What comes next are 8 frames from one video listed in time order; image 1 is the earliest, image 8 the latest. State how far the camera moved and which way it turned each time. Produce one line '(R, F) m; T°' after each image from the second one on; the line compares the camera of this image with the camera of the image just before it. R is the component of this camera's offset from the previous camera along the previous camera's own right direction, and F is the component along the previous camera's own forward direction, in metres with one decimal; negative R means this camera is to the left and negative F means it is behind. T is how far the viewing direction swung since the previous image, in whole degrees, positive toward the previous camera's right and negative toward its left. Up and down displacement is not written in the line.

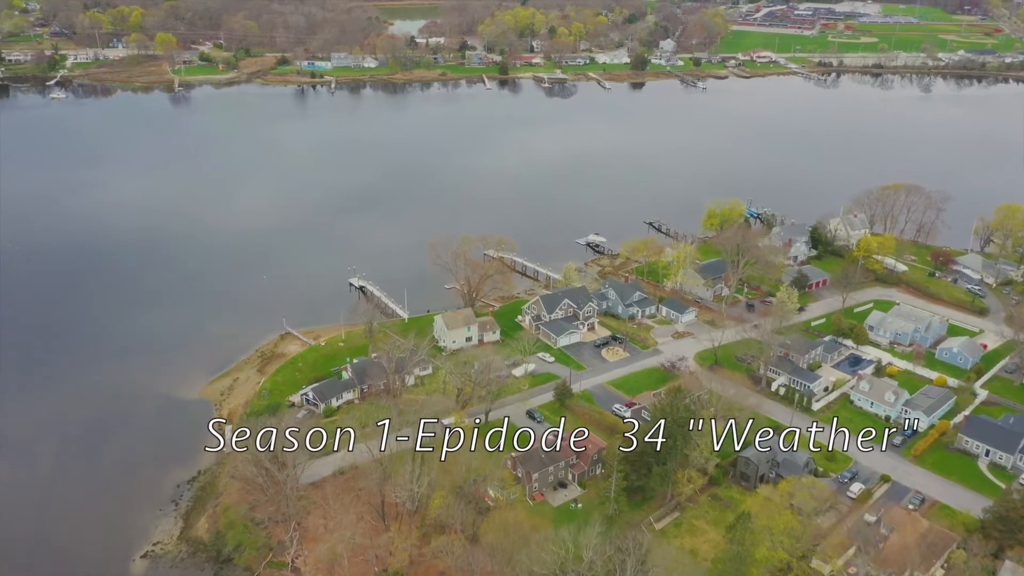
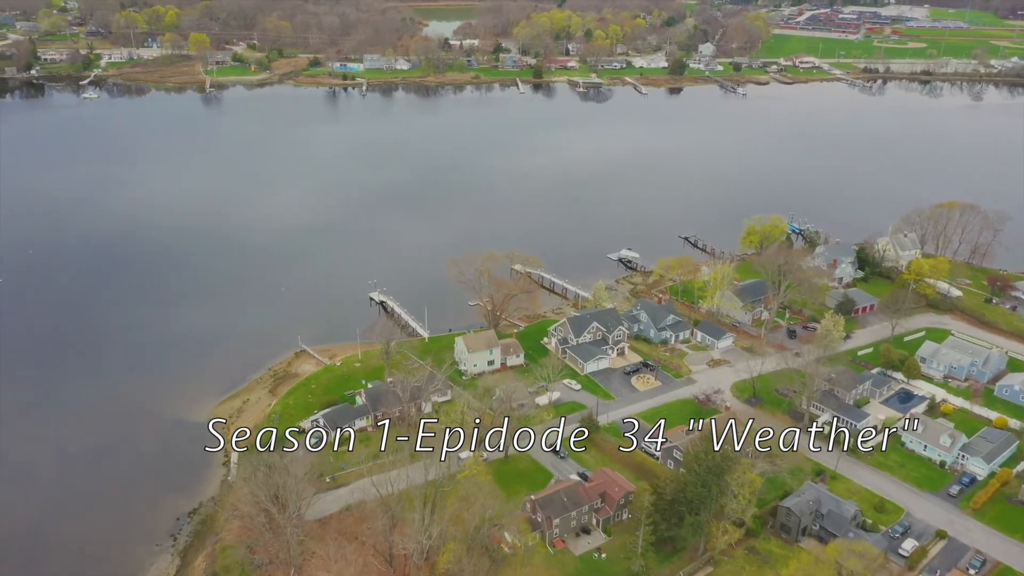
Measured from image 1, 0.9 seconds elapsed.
(+0.2, +1.5) m; -2°
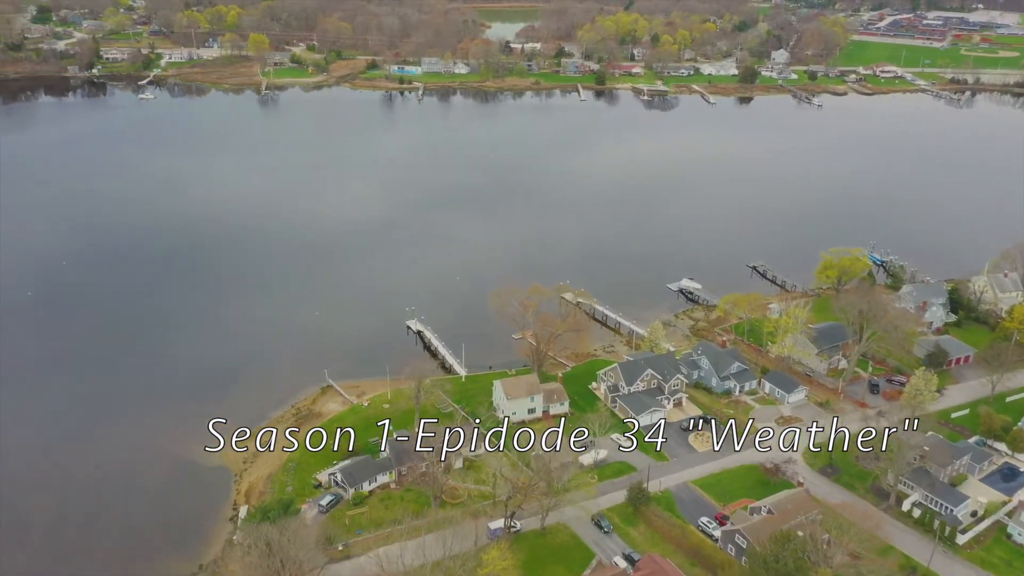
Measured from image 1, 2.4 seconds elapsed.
(+0.3, +2.6) m; -4°
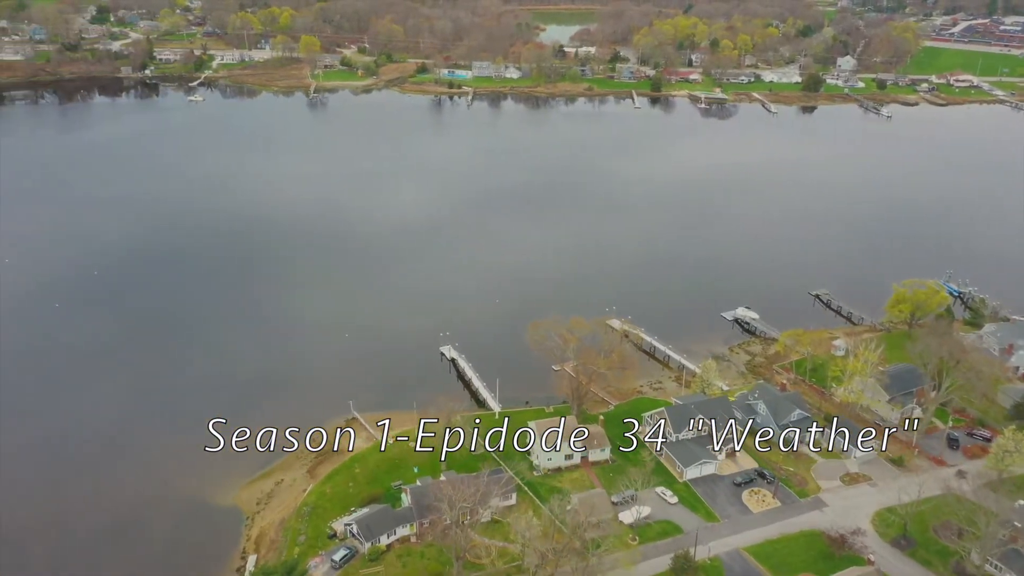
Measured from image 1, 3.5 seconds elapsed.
(+0.3, +2.0) m; -4°
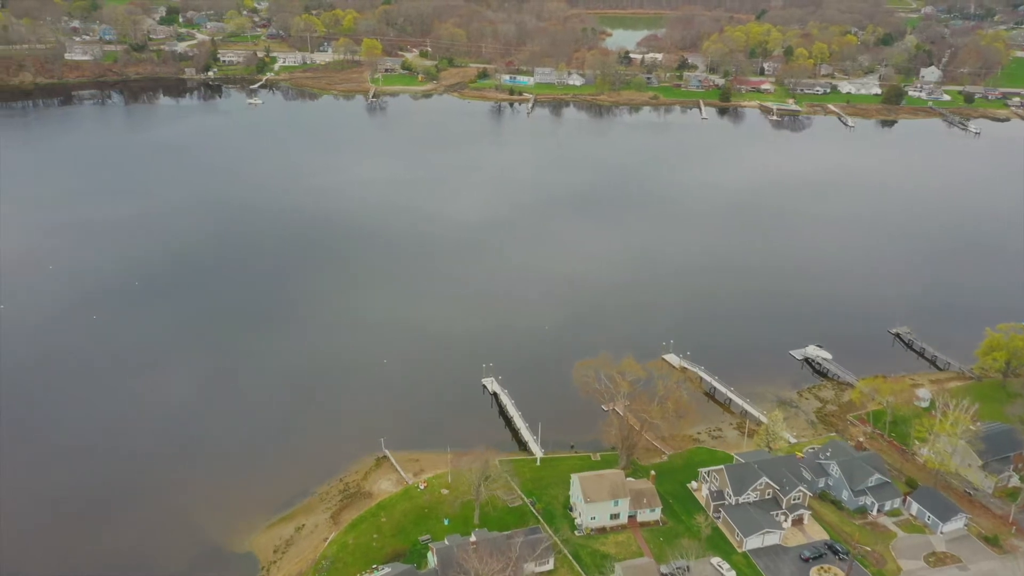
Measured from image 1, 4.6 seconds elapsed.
(+0.3, +2.0) m; -4°
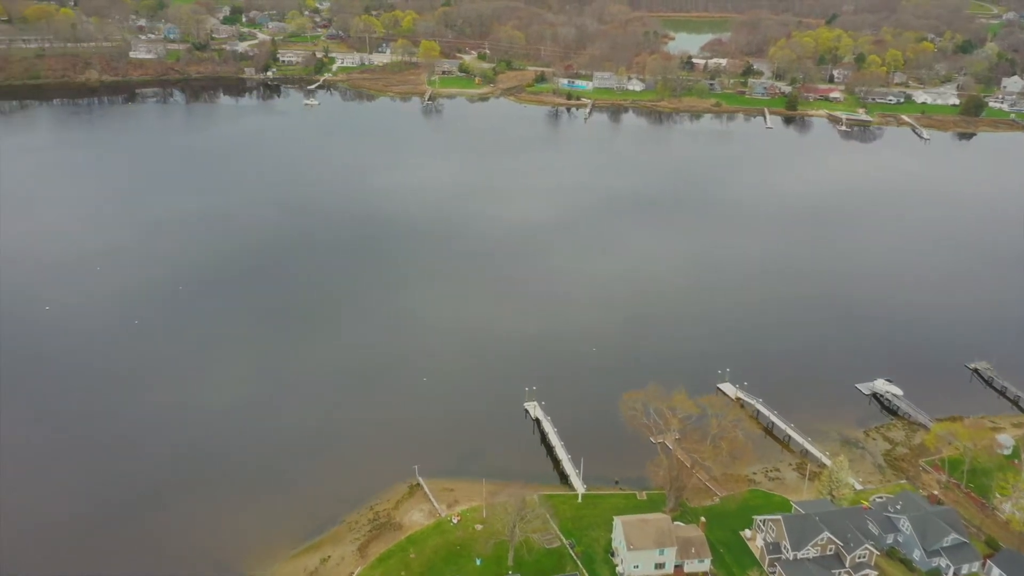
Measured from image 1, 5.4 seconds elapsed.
(+0.2, +1.3) m; -4°
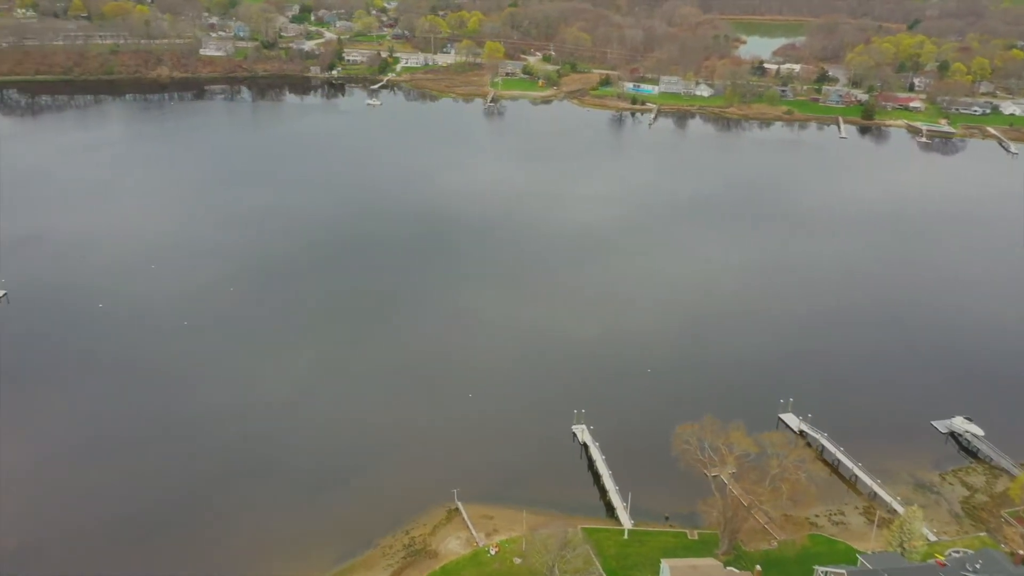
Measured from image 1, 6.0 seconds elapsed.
(+0.2, +1.1) m; -4°
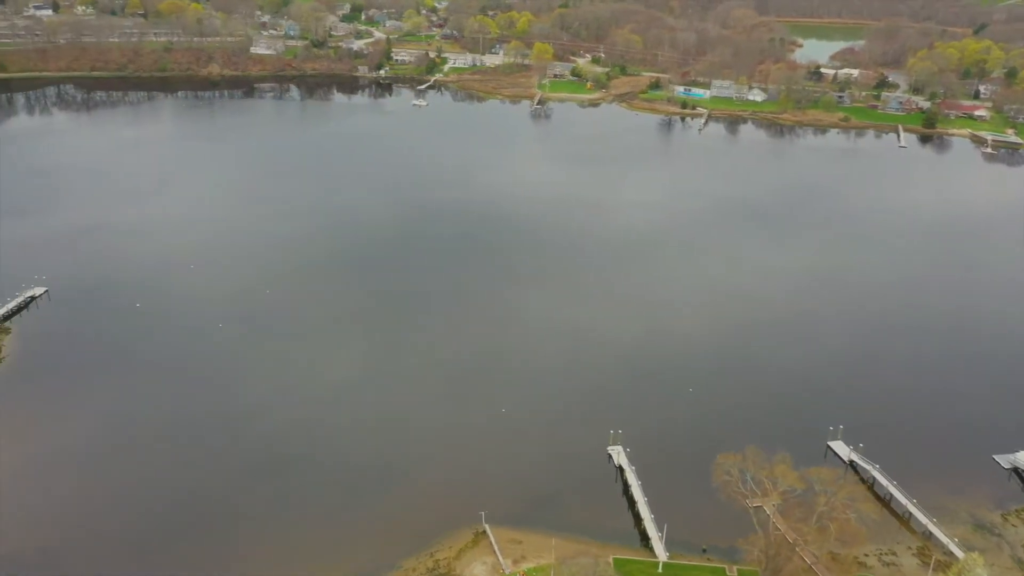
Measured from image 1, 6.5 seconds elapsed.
(+0.2, +0.8) m; -3°
